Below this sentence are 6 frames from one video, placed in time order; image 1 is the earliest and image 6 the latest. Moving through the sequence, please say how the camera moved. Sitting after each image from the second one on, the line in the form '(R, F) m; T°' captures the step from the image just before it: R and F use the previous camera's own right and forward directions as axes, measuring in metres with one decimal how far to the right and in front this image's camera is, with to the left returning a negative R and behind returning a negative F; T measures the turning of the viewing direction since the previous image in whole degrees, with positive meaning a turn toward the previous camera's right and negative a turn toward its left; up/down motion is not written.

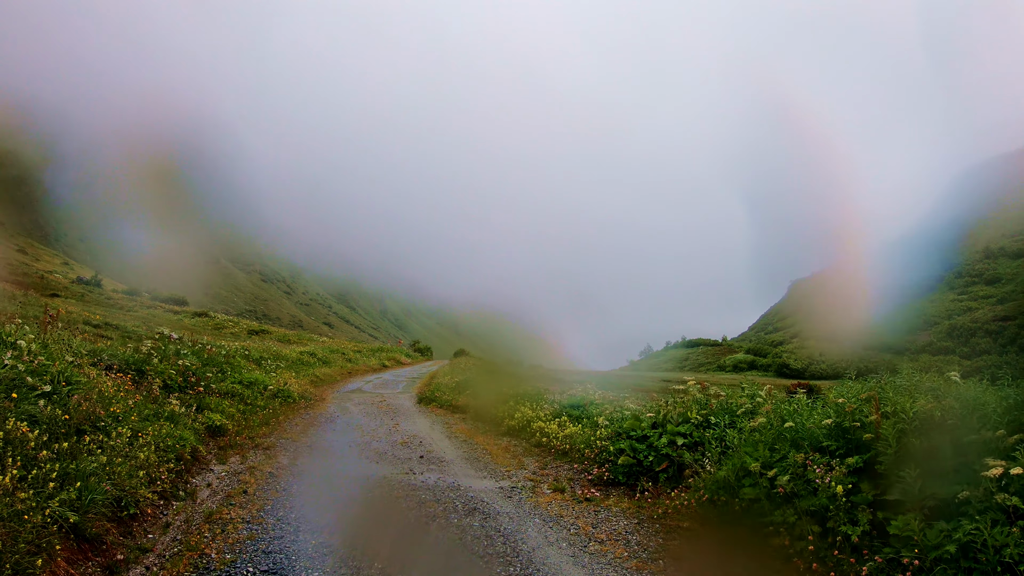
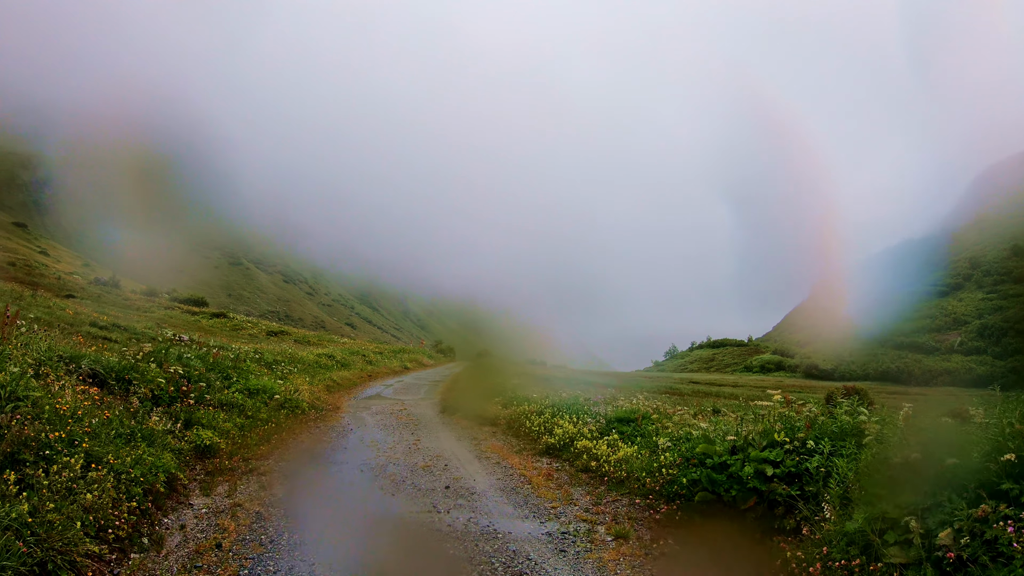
(-0.7, +2.8) m; -3°
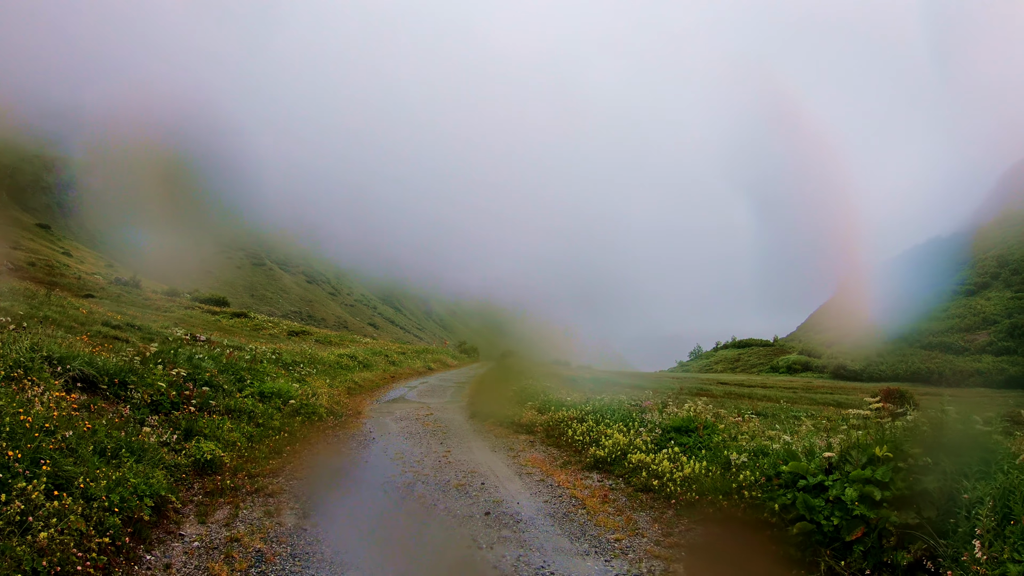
(-0.7, +2.0) m; -2°
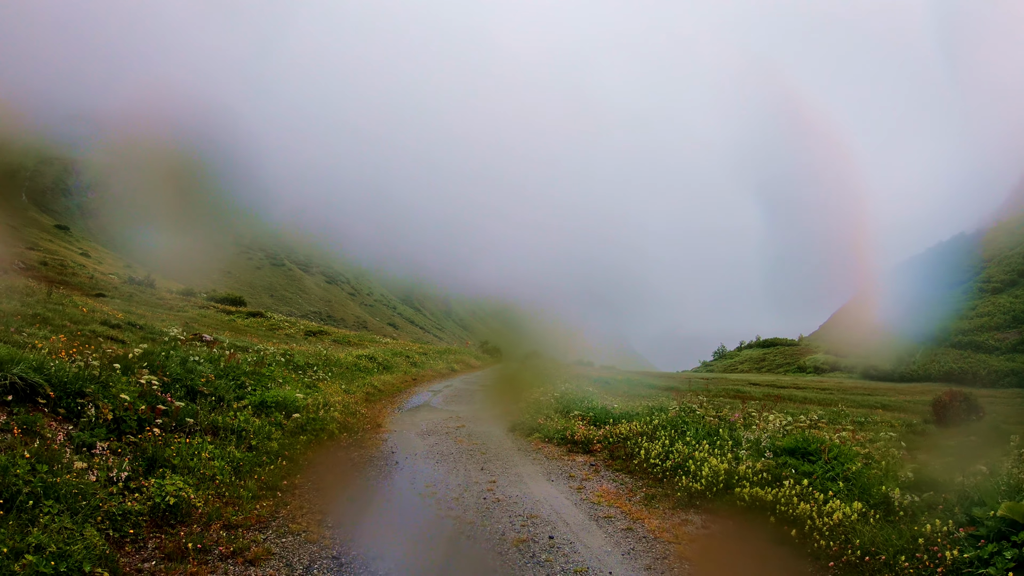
(-1.1, +3.3) m; -2°
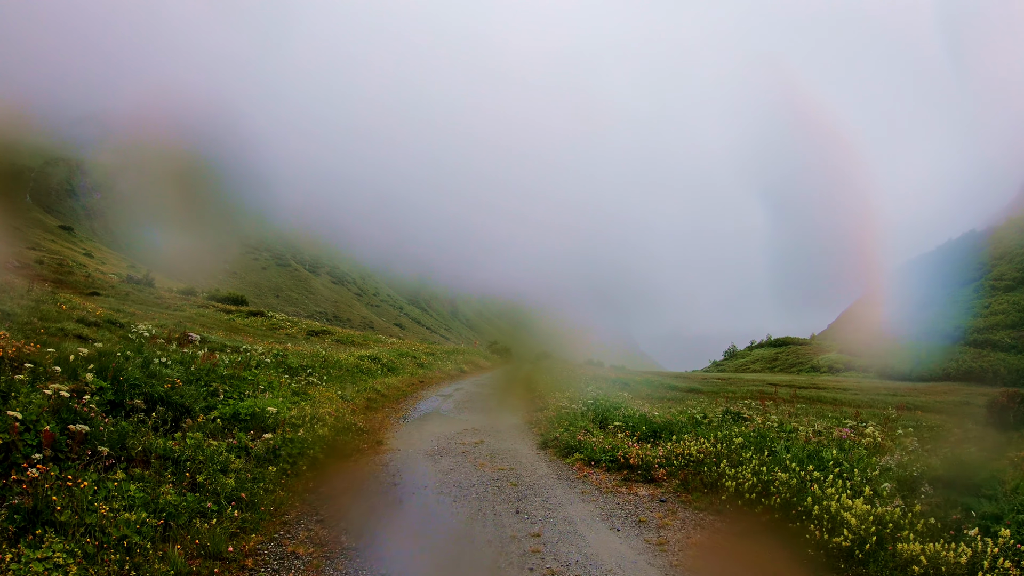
(-0.7, +3.1) m; -1°
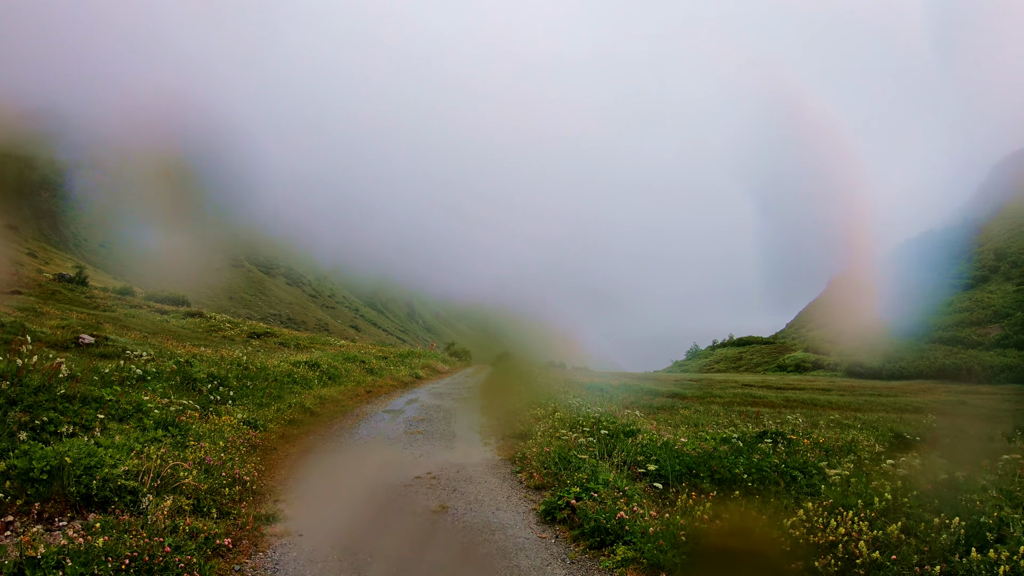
(-0.2, +5.2) m; +3°
